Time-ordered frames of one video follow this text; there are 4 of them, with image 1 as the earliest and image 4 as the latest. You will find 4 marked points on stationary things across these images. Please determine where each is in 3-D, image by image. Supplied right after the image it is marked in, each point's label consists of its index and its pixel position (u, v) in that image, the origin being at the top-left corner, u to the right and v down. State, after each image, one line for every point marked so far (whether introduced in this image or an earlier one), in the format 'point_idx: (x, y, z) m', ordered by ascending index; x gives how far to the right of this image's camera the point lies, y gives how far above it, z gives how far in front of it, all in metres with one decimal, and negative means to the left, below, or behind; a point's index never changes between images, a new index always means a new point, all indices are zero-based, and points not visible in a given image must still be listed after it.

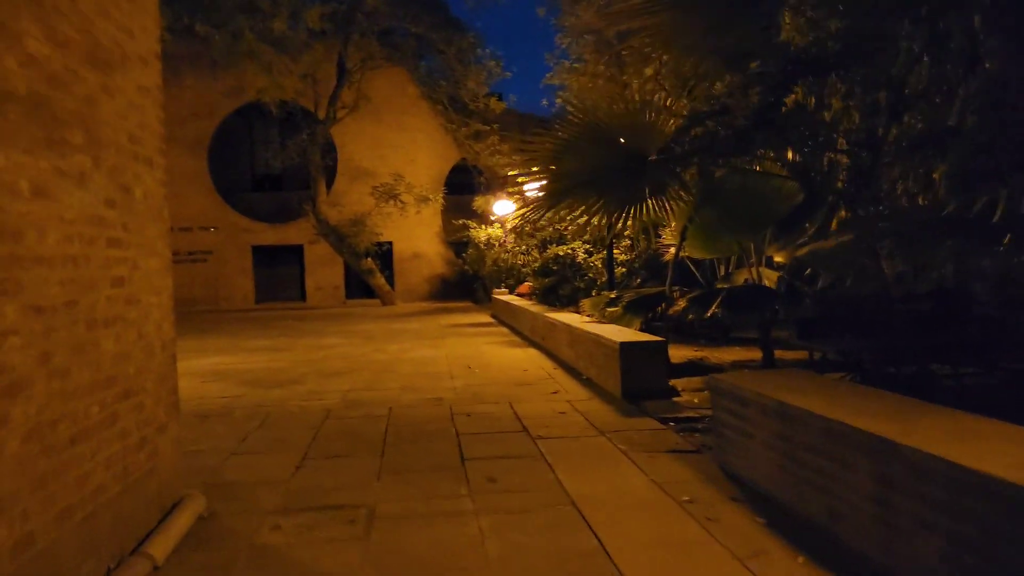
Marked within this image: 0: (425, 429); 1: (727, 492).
0: (-0.8, -1.3, +7.7) m
1: (+1.4, -1.4, +5.6) m
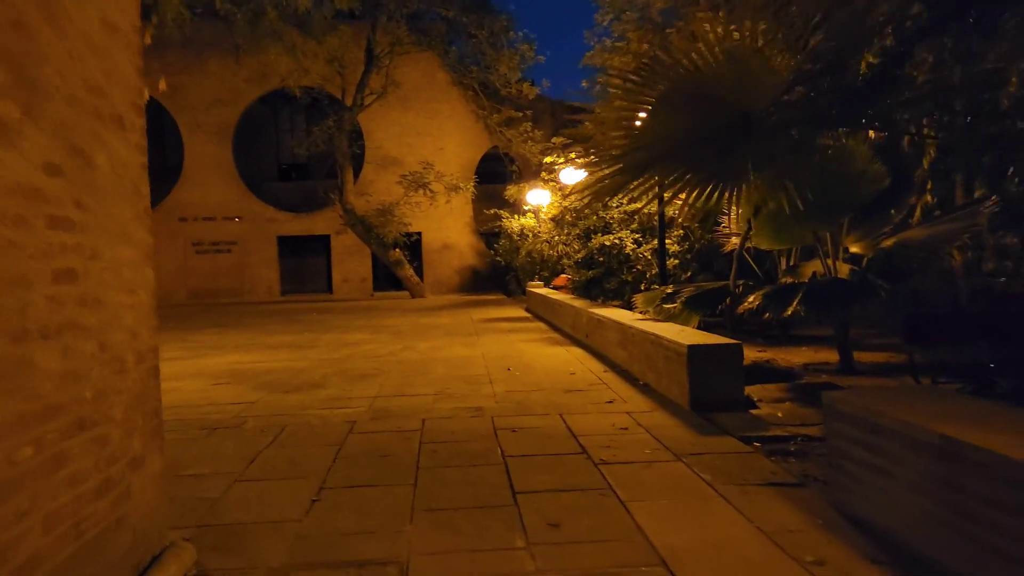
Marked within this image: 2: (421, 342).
0: (-0.4, -1.3, +6.5) m
1: (+1.8, -1.4, +4.4) m
2: (-1.5, -0.9, +14.2) m
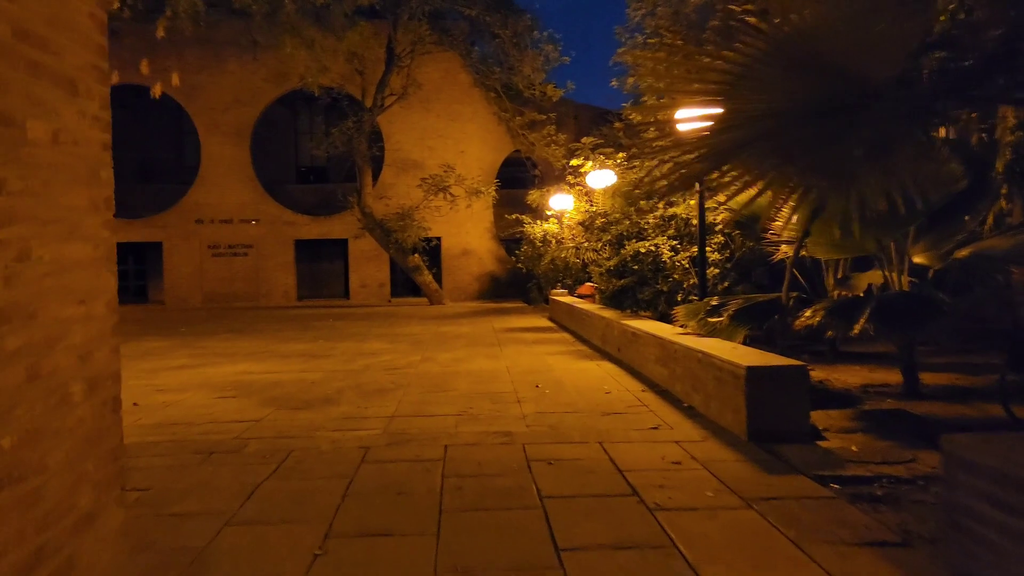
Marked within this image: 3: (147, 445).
0: (-0.1, -1.3, +5.6) m
1: (+2.0, -1.5, +3.4) m
2: (-1.1, -1.1, +13.4) m
3: (-3.1, -1.3, +7.0) m
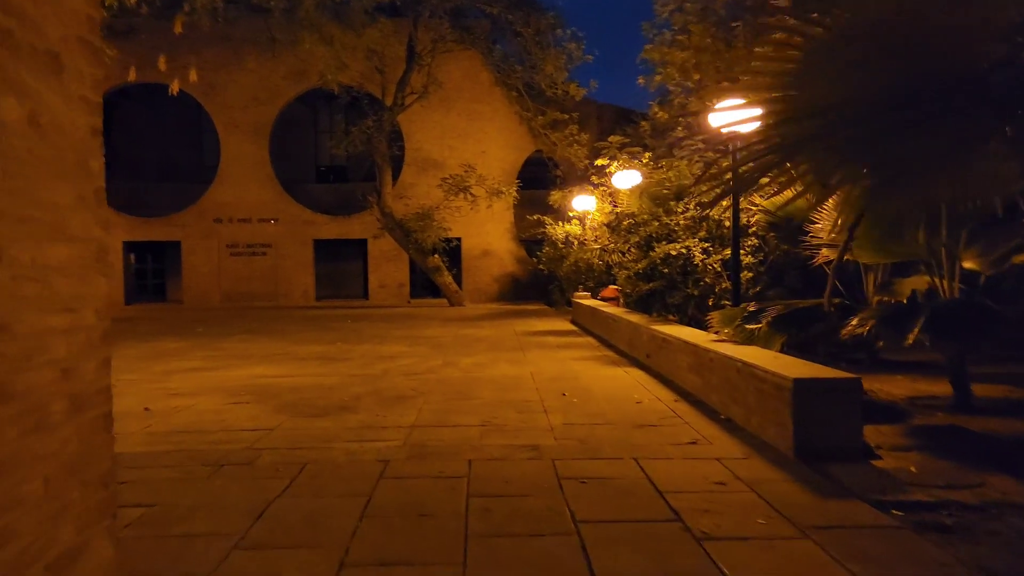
0: (+0.1, -1.4, +5.2) m
1: (+2.2, -1.5, +3.0) m
2: (-0.8, -1.1, +12.9) m
3: (-2.9, -1.3, +6.6) m
